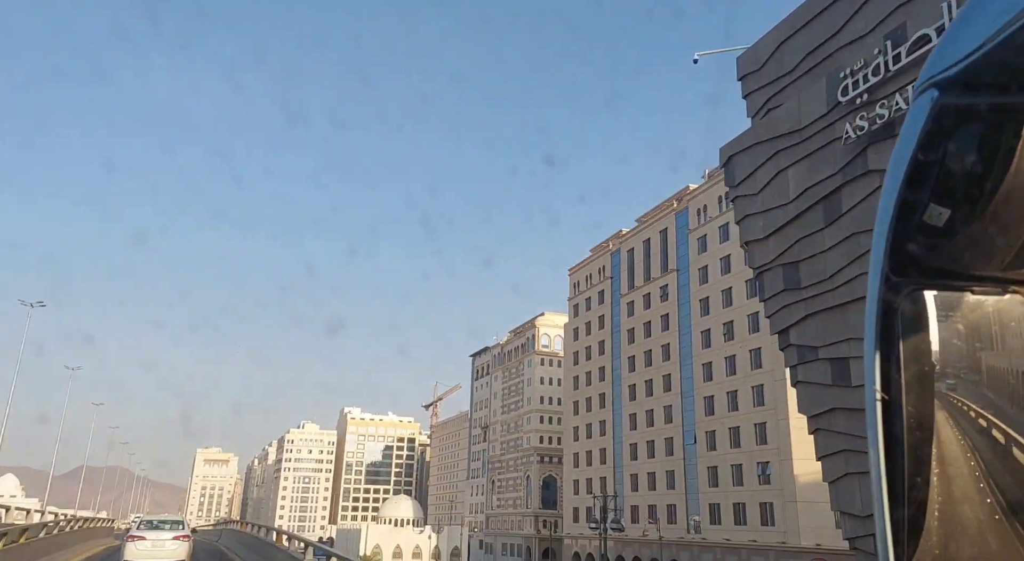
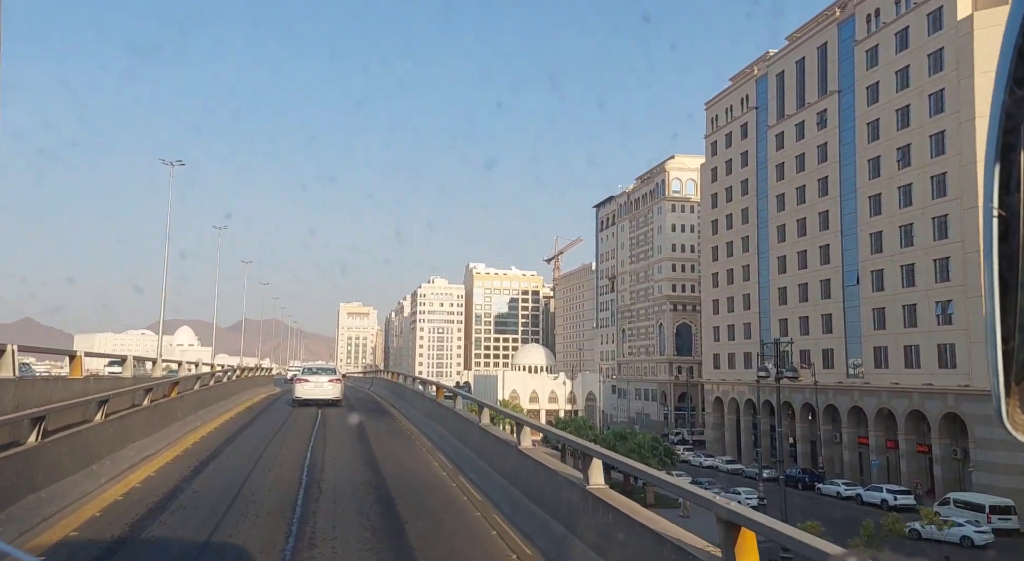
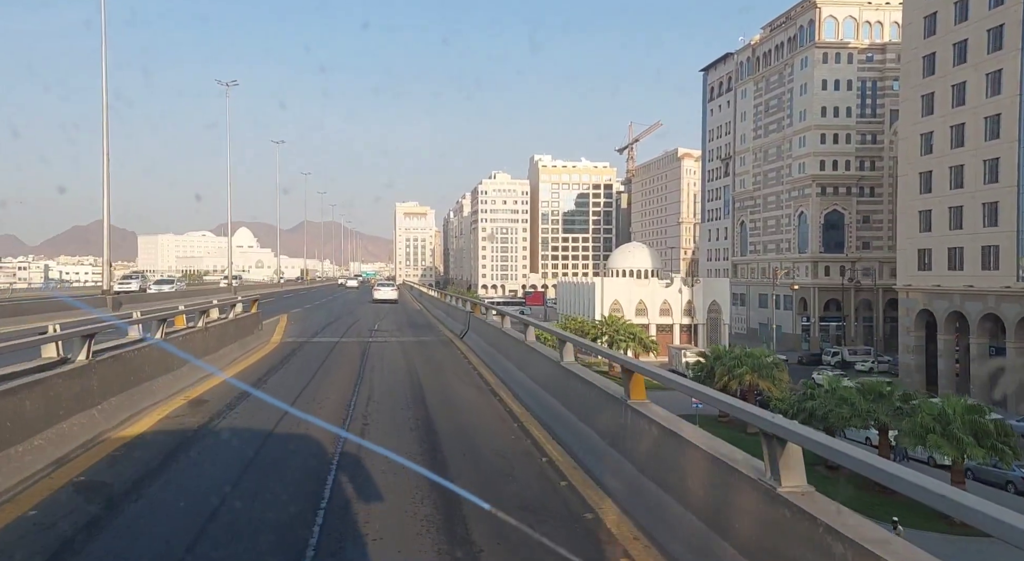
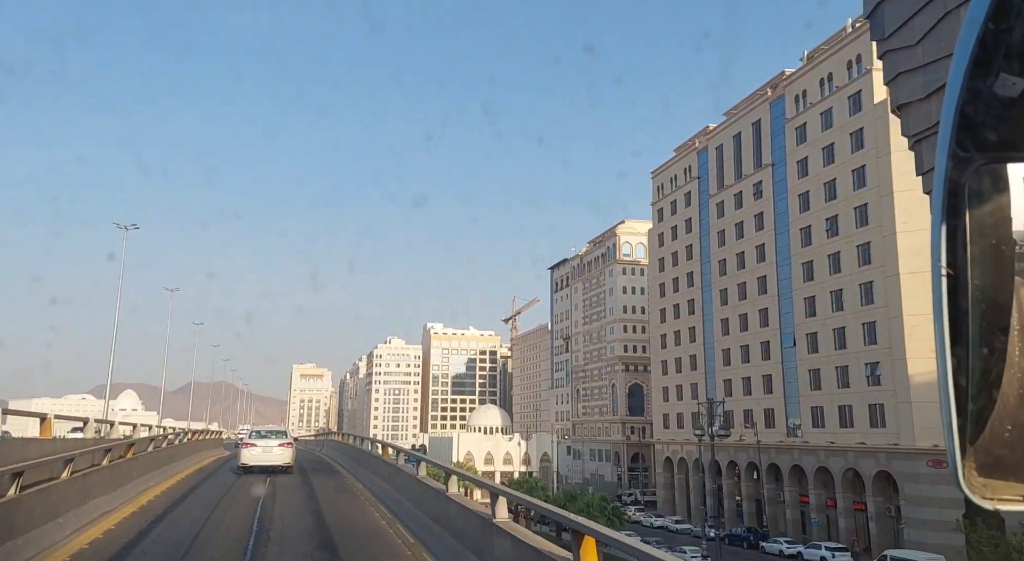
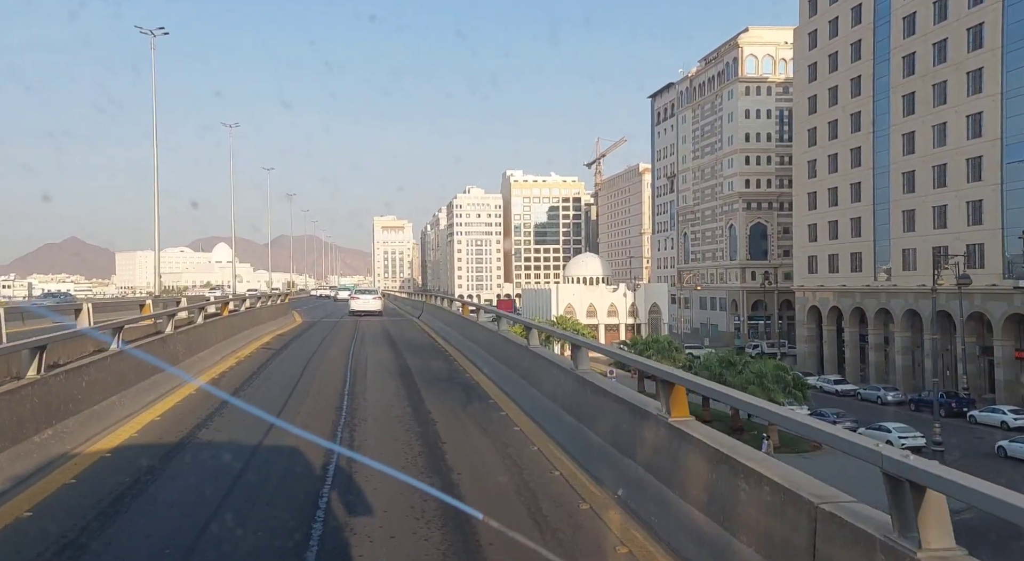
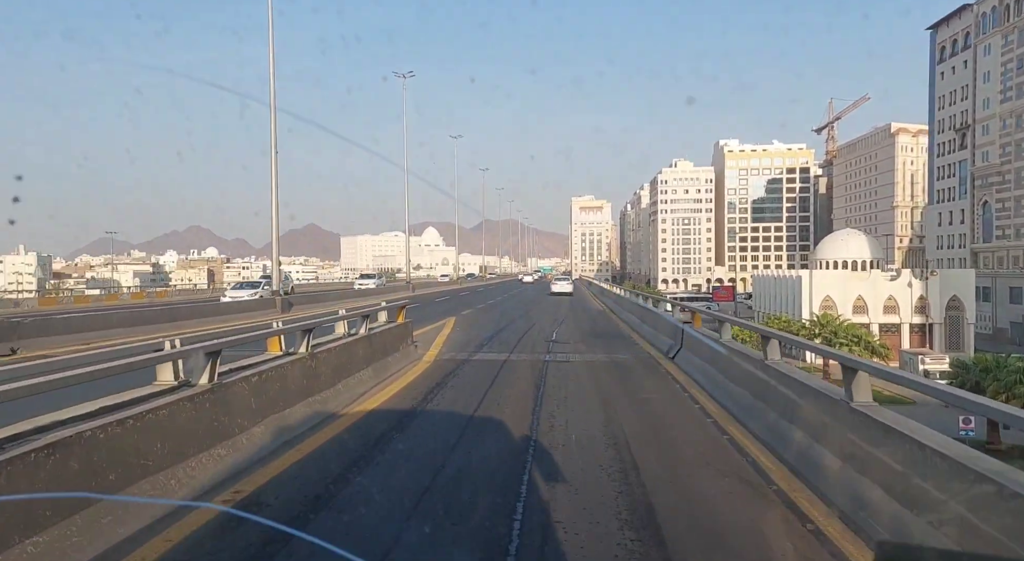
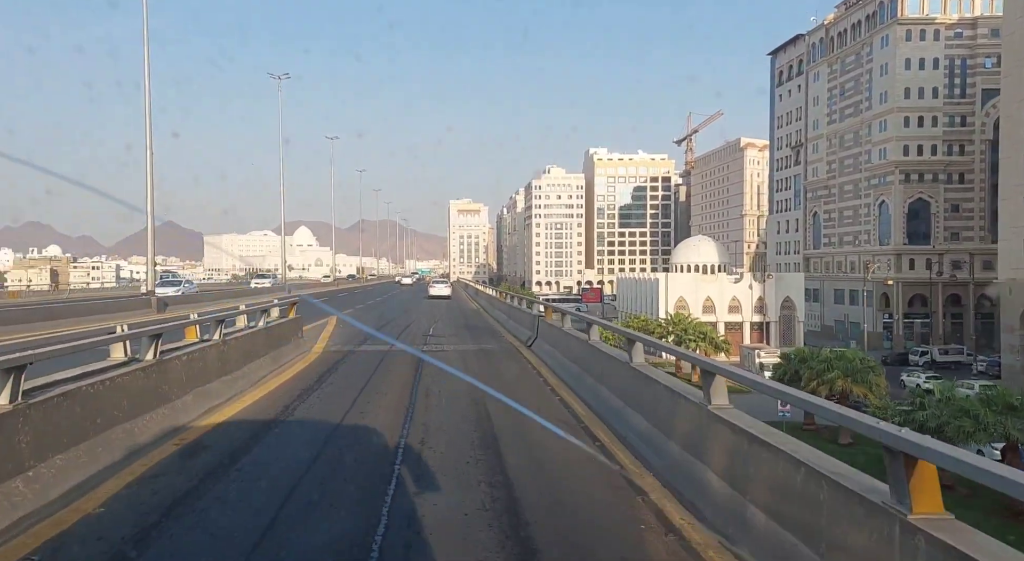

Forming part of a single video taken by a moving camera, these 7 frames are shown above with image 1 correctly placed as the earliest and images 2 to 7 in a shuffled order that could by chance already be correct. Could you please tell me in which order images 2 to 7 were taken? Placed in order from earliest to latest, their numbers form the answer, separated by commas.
4, 2, 5, 3, 7, 6
